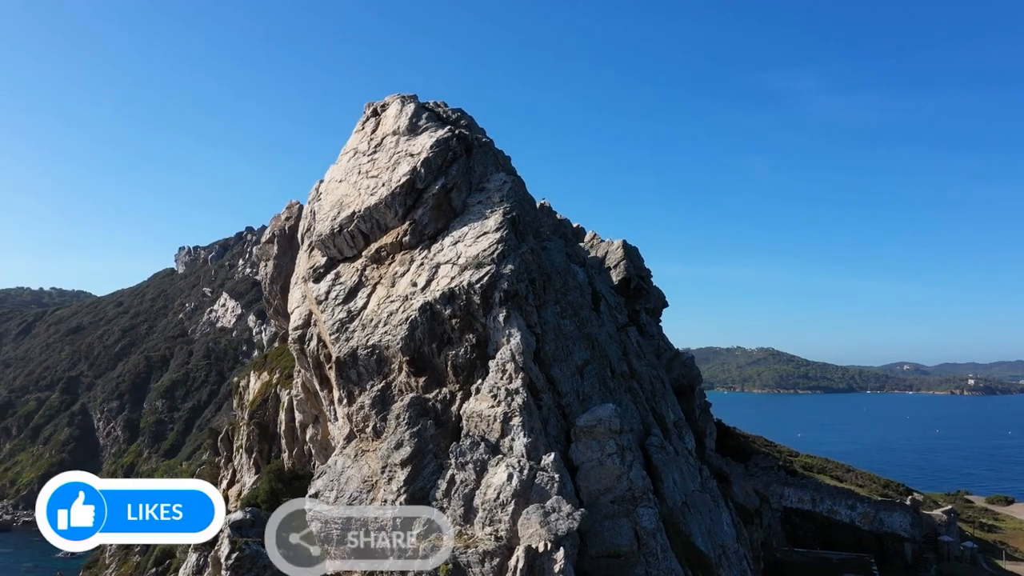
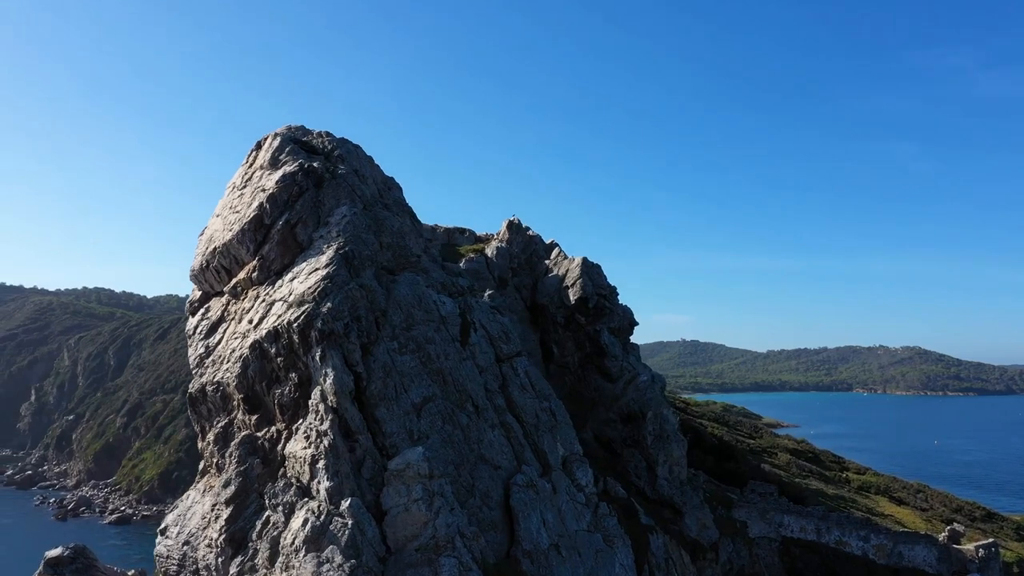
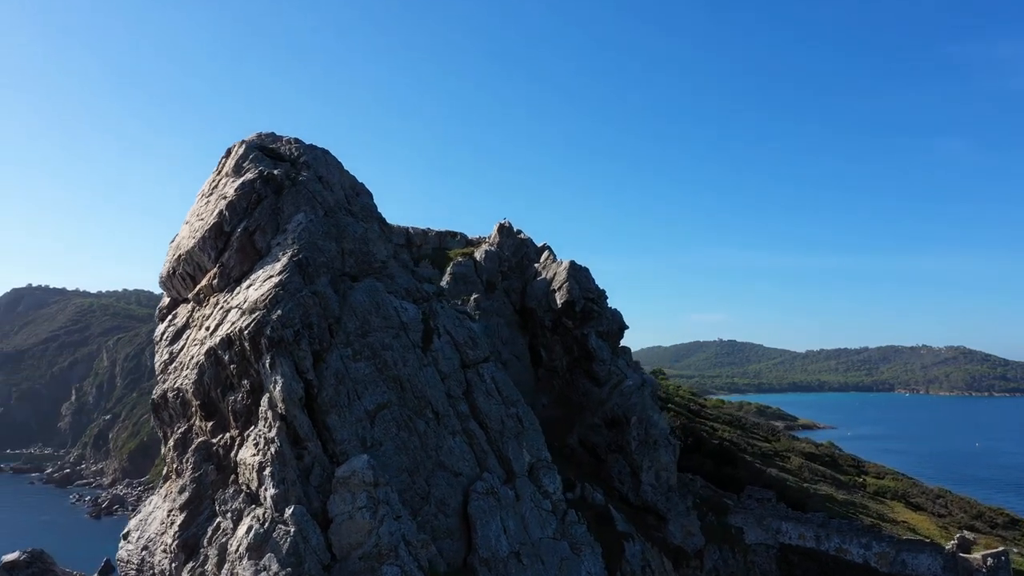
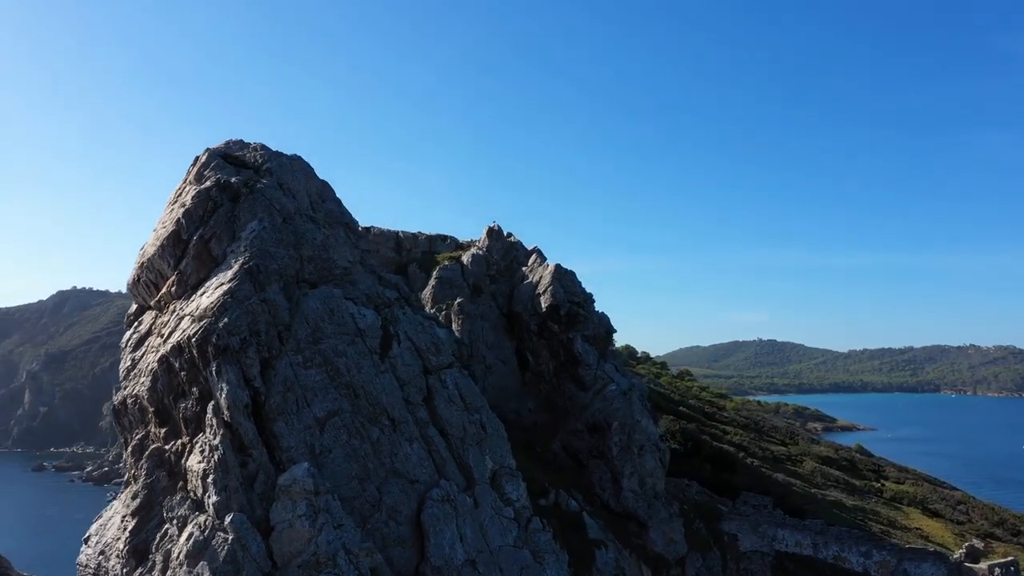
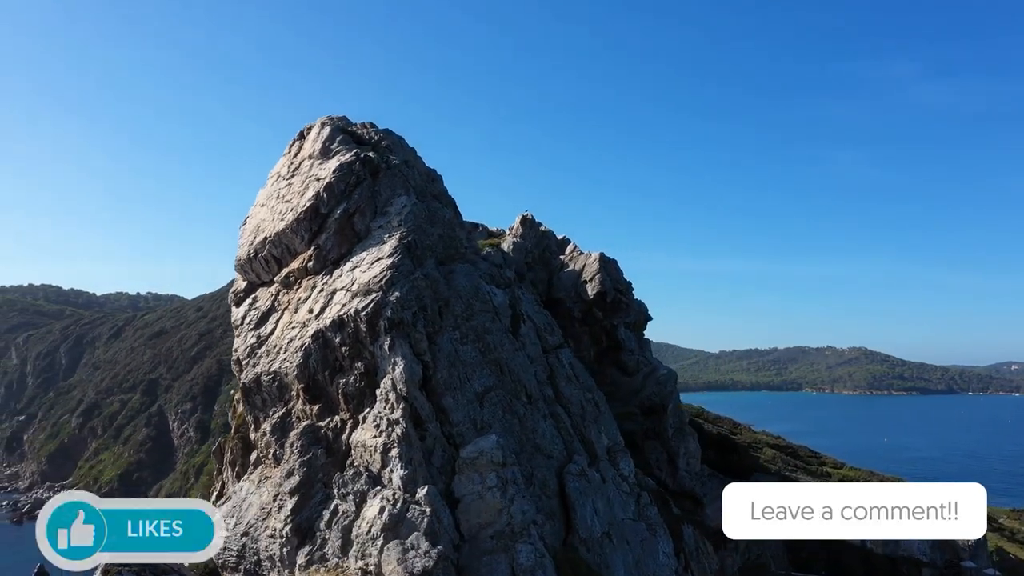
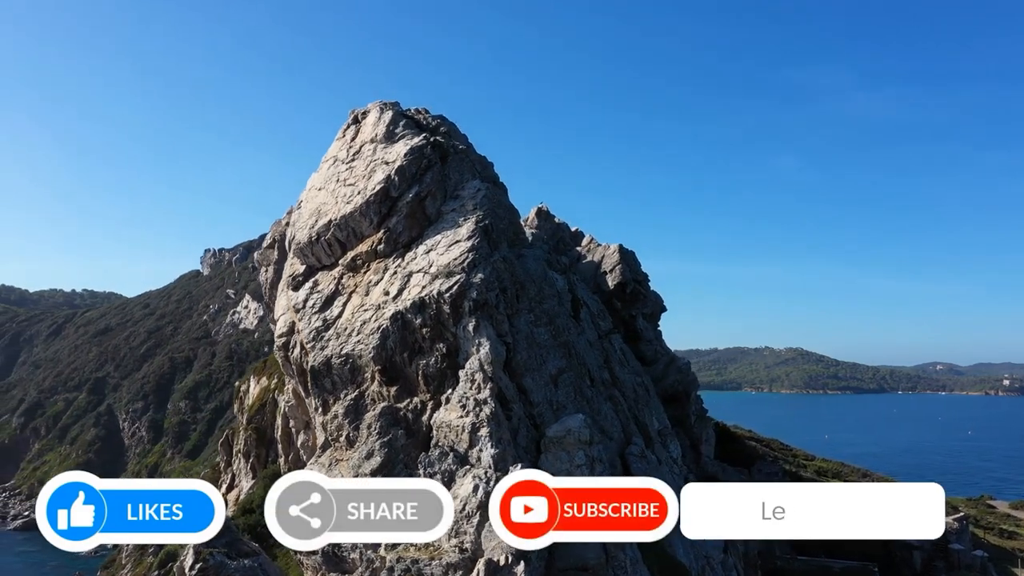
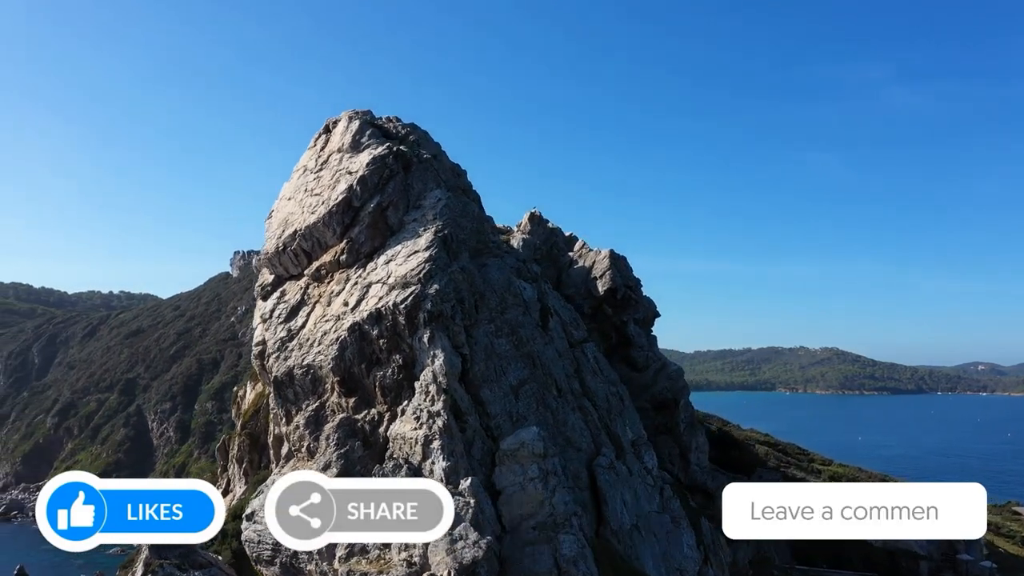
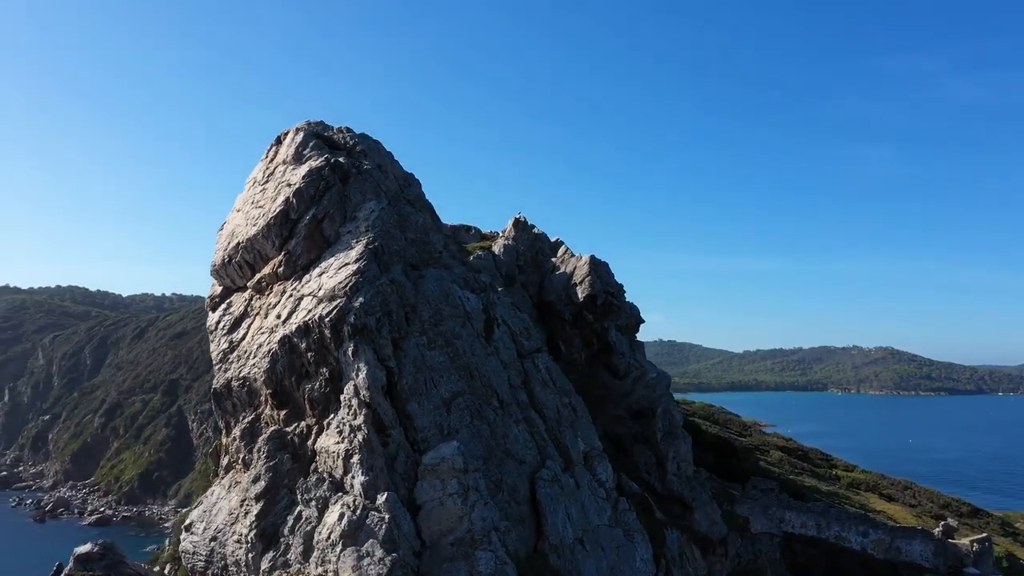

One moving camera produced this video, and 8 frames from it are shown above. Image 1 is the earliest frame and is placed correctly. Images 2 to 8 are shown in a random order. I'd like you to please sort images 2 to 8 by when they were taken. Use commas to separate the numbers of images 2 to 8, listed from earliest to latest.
6, 7, 5, 8, 2, 3, 4
